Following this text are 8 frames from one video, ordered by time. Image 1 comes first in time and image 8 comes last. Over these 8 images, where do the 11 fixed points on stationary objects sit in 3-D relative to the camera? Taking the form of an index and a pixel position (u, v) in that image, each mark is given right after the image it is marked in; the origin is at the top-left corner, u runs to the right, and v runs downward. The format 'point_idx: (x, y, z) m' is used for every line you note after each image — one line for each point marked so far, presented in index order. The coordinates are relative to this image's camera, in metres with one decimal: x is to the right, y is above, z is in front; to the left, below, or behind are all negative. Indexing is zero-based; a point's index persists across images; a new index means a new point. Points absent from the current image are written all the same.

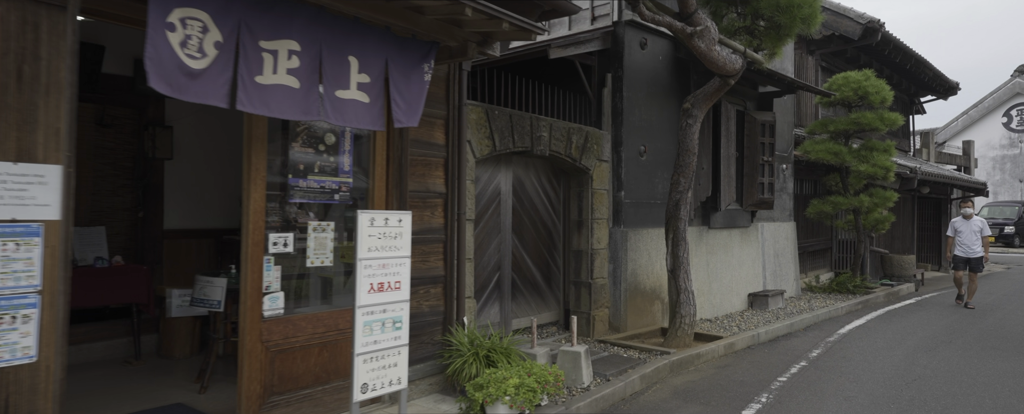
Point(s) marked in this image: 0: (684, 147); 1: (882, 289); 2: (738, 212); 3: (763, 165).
0: (+2.1, +0.7, +8.2) m
1: (+8.1, -1.8, +14.8) m
2: (+3.8, -0.1, +11.4) m
3: (+4.3, +0.7, +11.6) m
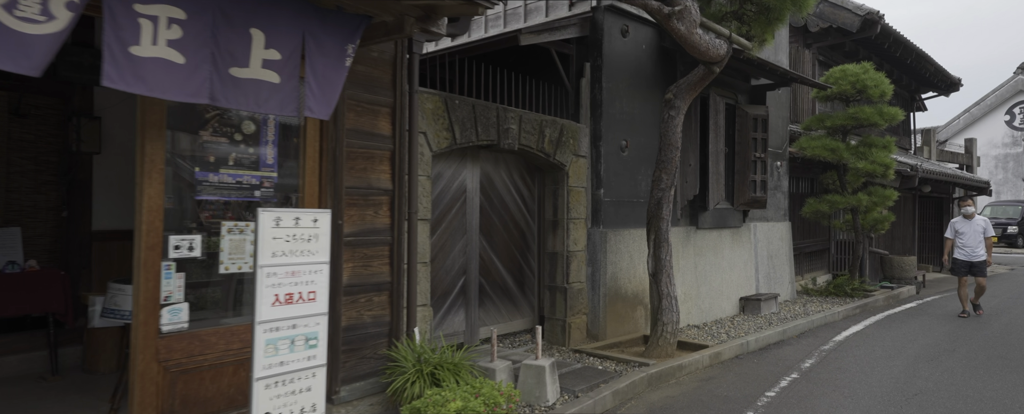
0: (+1.7, +0.7, +7.6) m
1: (+7.7, -1.8, +14.2) m
2: (+3.4, -0.1, +10.8) m
3: (+3.9, +0.7, +11.0) m
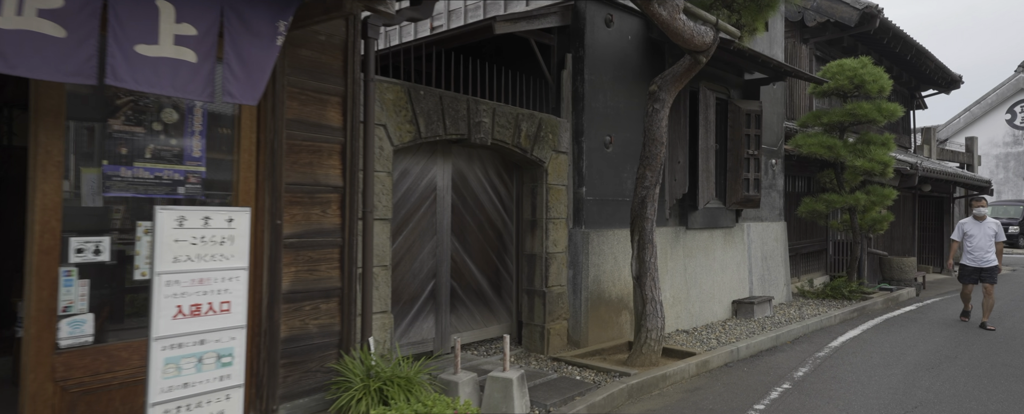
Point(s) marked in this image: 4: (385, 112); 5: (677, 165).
0: (+1.5, +0.7, +7.2) m
1: (+7.5, -1.8, +13.7) m
2: (+3.2, -0.1, +10.4) m
3: (+3.6, +0.7, +10.5) m
4: (-1.0, +0.8, +5.4) m
5: (+2.2, +0.6, +9.2) m
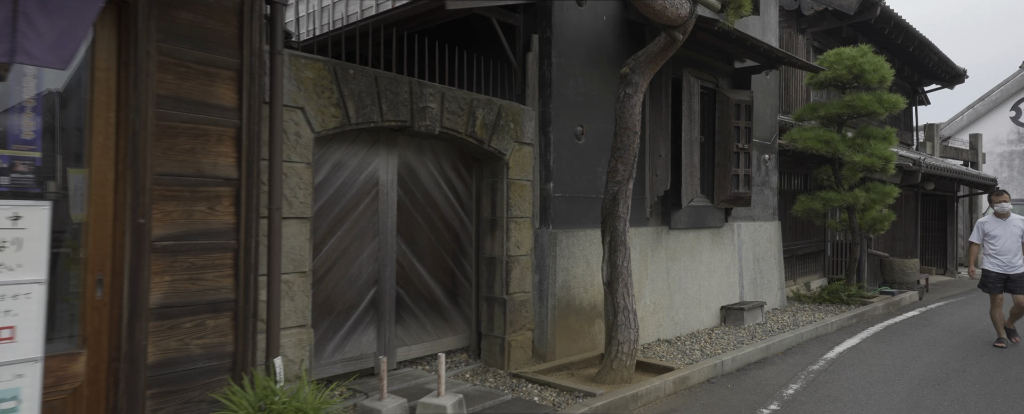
0: (+1.0, +0.8, +6.4) m
1: (+7.1, -1.7, +12.9) m
2: (+2.7, 0.0, +9.6) m
3: (+3.2, +0.8, +9.8) m
4: (-1.4, +0.8, +4.6) m
5: (+1.8, +0.6, +8.4) m
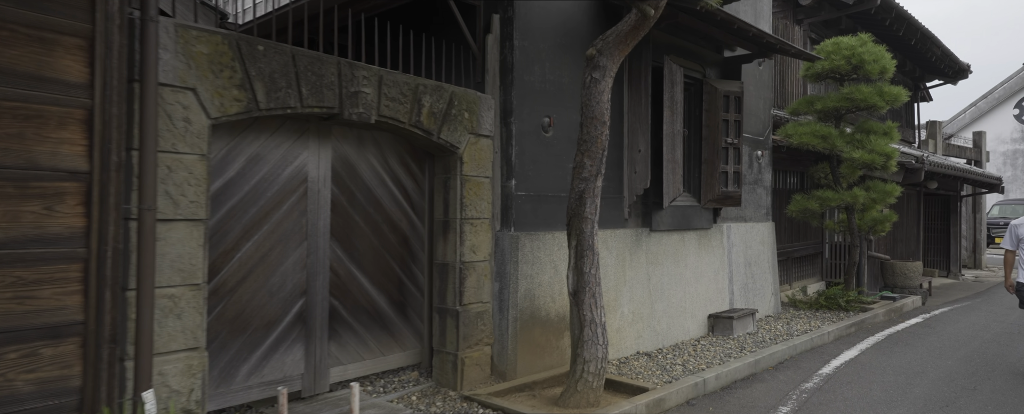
0: (+0.6, +0.8, +5.6) m
1: (+6.7, -1.7, +12.2) m
2: (+2.3, 0.0, +8.8) m
3: (+2.8, +0.8, +9.0) m
4: (-1.8, +0.8, +3.9) m
5: (+1.4, +0.6, +7.7) m
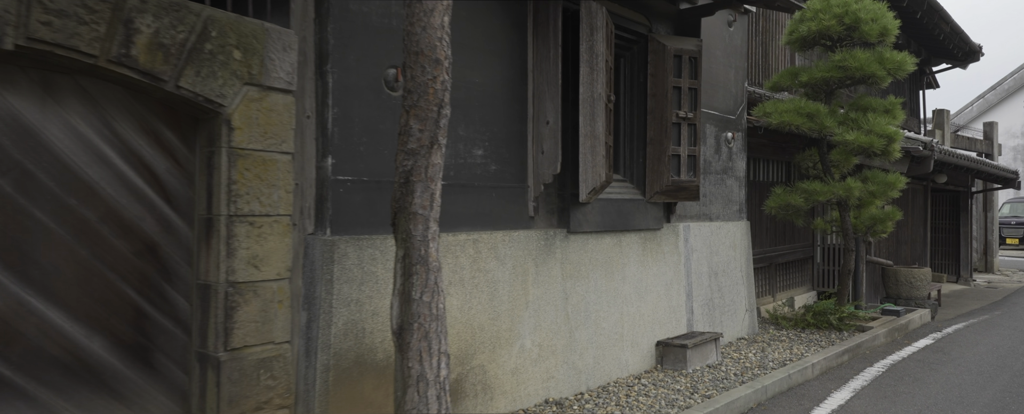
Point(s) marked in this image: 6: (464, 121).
0: (-0.5, +0.8, +3.5) m
1: (+5.5, -1.7, +10.1) m
2: (+1.2, 0.0, +6.7) m
3: (+1.7, +0.8, +6.9) m
4: (-3.0, +0.8, +1.8) m
5: (+0.3, +0.6, +5.6) m
6: (-0.4, +0.7, +5.2) m
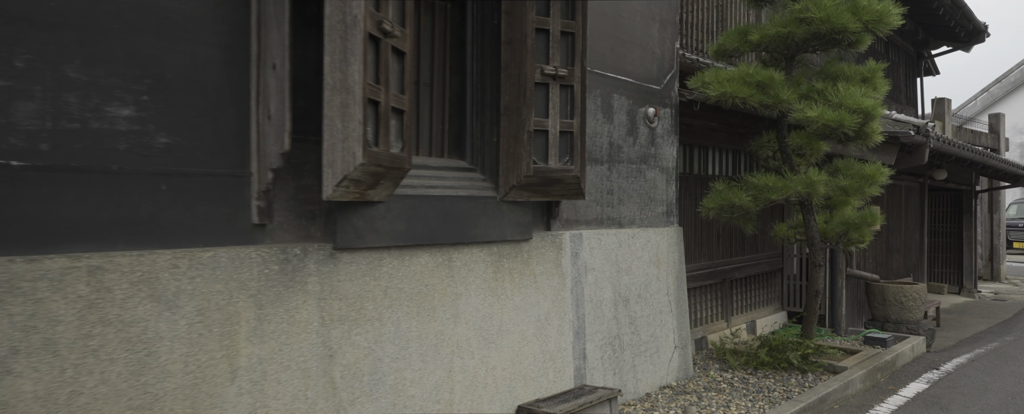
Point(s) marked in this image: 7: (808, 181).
0: (-2.0, +0.8, +1.2) m
1: (+4.0, -1.7, +7.8) m
2: (-0.3, 0.0, +4.4) m
3: (+0.2, +0.8, +4.6) m
4: (-4.5, +0.8, -0.5) m
5: (-1.2, +0.6, +3.3) m
6: (-1.9, +0.7, +2.9) m
7: (+2.9, +0.2, +6.6) m
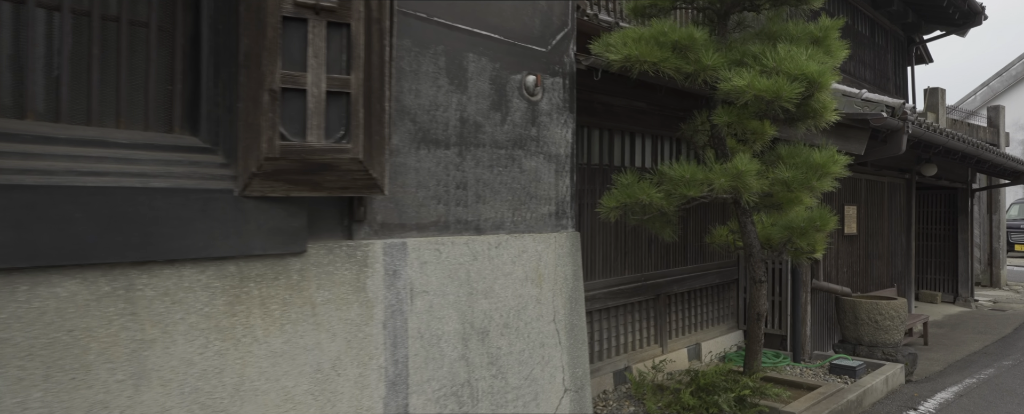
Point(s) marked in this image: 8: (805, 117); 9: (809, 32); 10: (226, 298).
0: (-3.2, +0.8, -0.4) m
1: (+2.8, -1.7, +6.1) m
2: (-1.5, 0.0, +2.8) m
3: (-1.0, +0.8, +2.9) m
4: (-5.7, +0.8, -2.2) m
5: (-2.5, +0.6, +1.6) m
6: (-3.1, +0.7, +1.3) m
7: (+1.7, +0.3, +5.0) m
8: (+2.3, +0.7, +5.2) m
9: (+2.3, +1.4, +5.3) m
10: (-1.3, -0.4, +3.1) m
